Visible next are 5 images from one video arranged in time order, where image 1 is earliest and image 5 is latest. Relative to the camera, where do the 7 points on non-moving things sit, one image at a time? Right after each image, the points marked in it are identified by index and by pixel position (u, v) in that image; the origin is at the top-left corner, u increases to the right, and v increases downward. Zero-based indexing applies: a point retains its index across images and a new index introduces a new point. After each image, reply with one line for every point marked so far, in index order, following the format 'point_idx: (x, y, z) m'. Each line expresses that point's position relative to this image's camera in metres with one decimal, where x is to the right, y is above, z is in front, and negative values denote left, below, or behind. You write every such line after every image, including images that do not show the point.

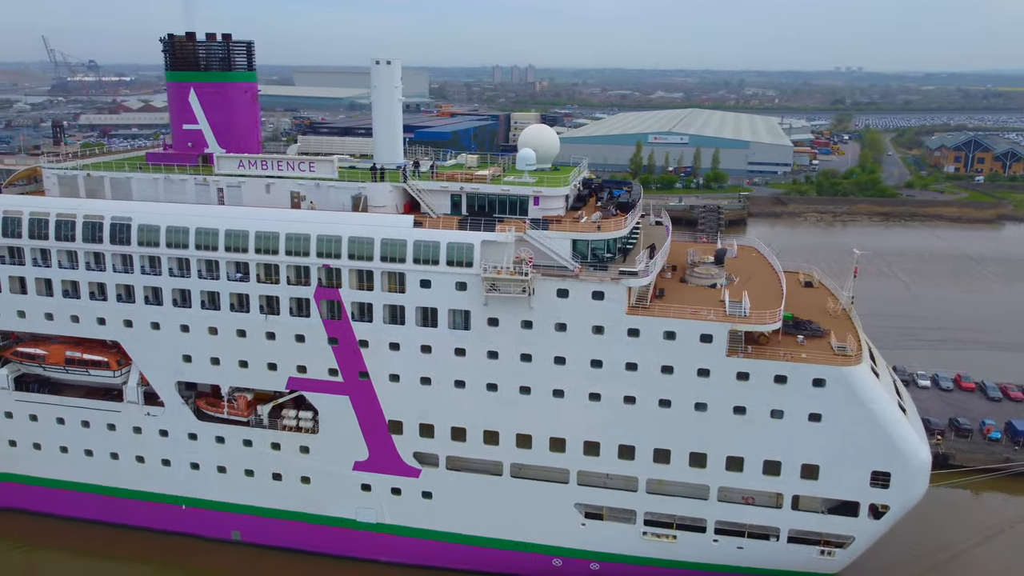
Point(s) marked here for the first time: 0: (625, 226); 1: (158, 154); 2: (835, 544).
0: (+1.8, +1.0, +11.1) m
1: (-6.7, +2.6, +13.3) m
2: (+4.9, -3.9, +10.4) m
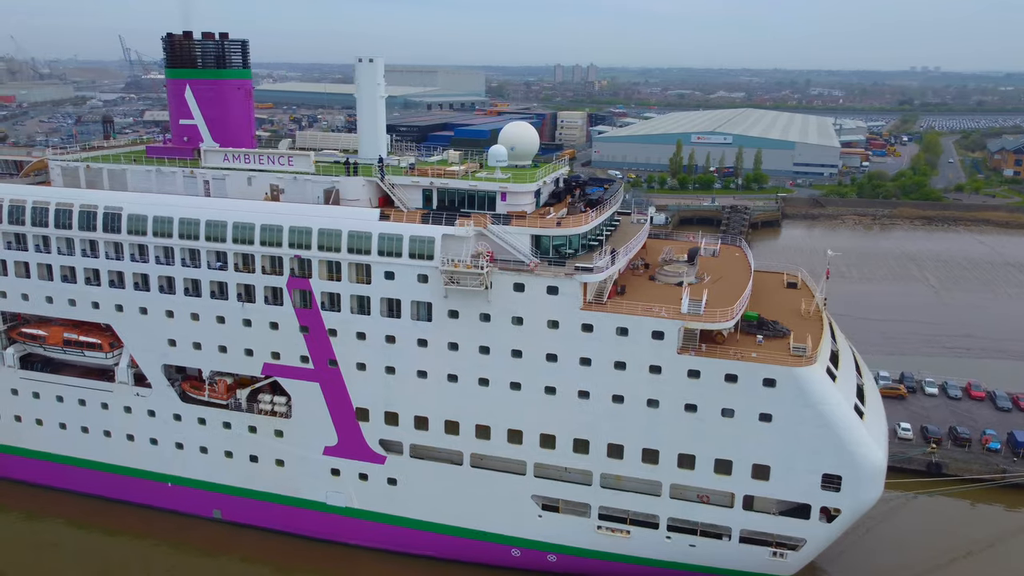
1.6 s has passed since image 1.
0: (+1.2, +1.1, +11.2) m
1: (-7.1, +2.8, +13.9) m
2: (+4.1, -3.9, +10.3) m
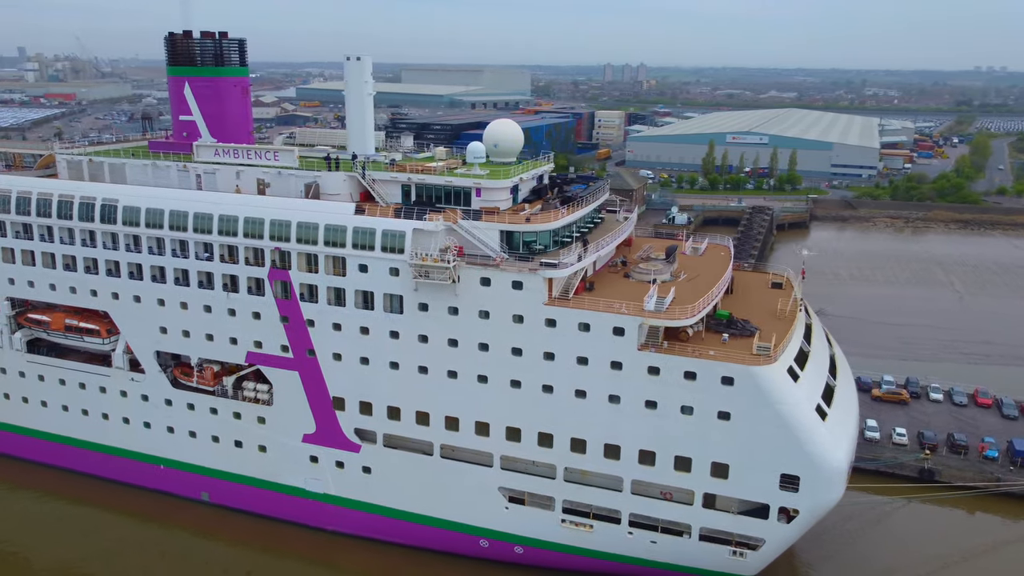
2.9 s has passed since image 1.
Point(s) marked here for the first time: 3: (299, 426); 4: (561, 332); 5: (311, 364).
0: (+0.8, +1.1, +11.3) m
1: (-7.4, +3.0, +14.5) m
2: (+3.5, -3.9, +10.2) m
3: (-3.9, -2.5, +12.5) m
4: (+0.7, -0.7, +10.4) m
5: (-3.6, -1.3, +12.1) m
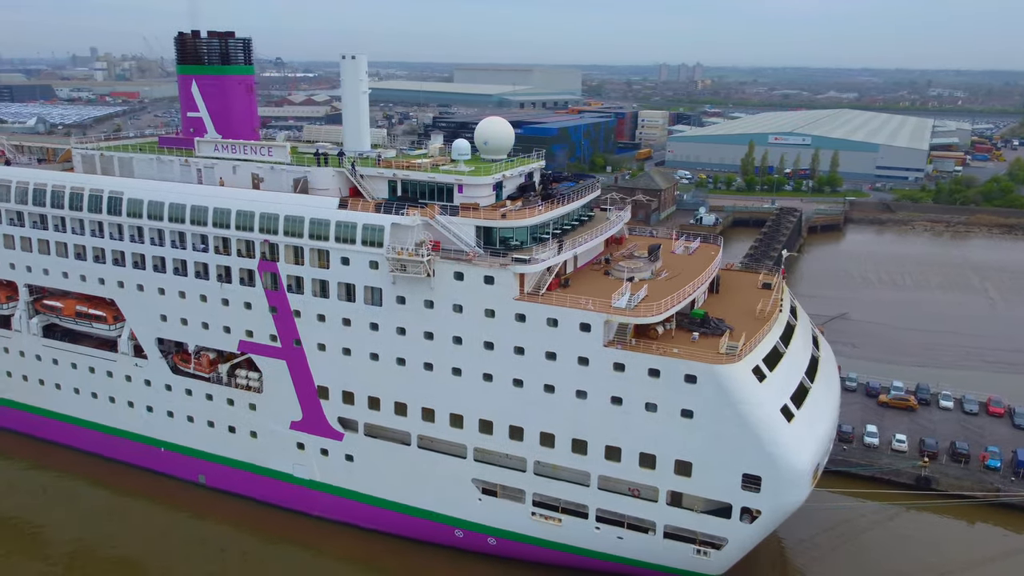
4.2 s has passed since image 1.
0: (+0.4, +1.2, +11.5) m
1: (-7.6, +3.3, +15.1) m
2: (+3.0, -3.8, +10.2) m
3: (-4.2, -2.4, +12.9) m
4: (+0.3, -0.6, +10.6) m
5: (-3.9, -1.2, +12.5) m
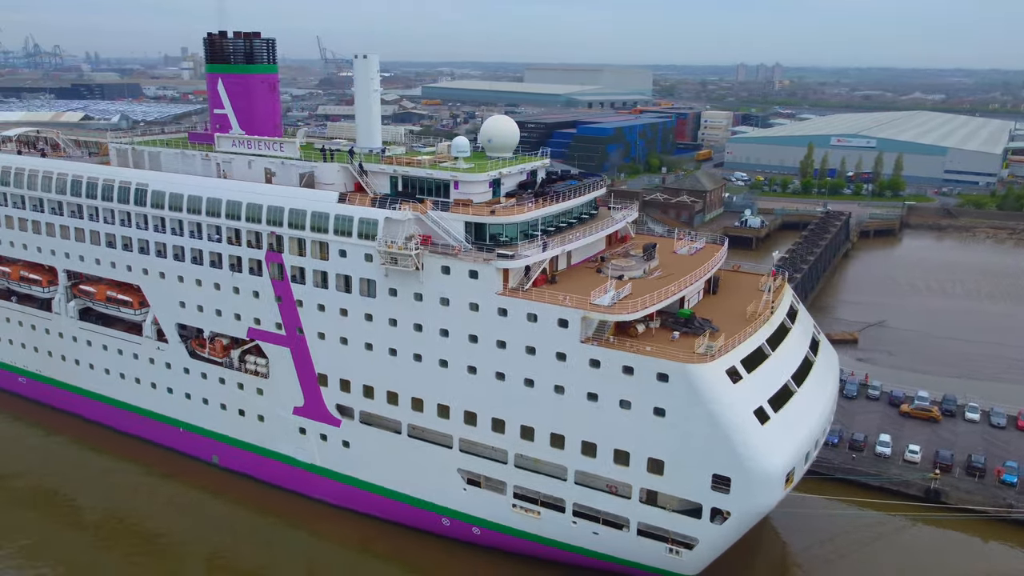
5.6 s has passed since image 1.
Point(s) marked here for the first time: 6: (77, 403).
0: (+0.2, +1.3, +11.6) m
1: (-7.3, +3.5, +15.9) m
2: (+2.6, -3.8, +10.2) m
3: (-4.4, -2.2, +13.5) m
4: (0.0, -0.5, +10.7) m
5: (-4.0, -1.0, +13.0) m
6: (-10.8, -2.8, +16.9) m
